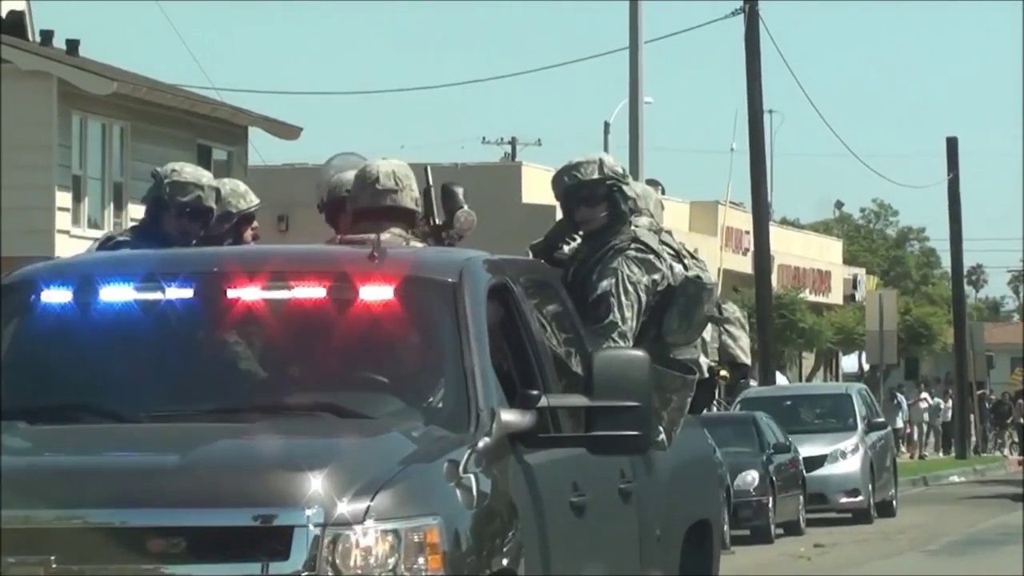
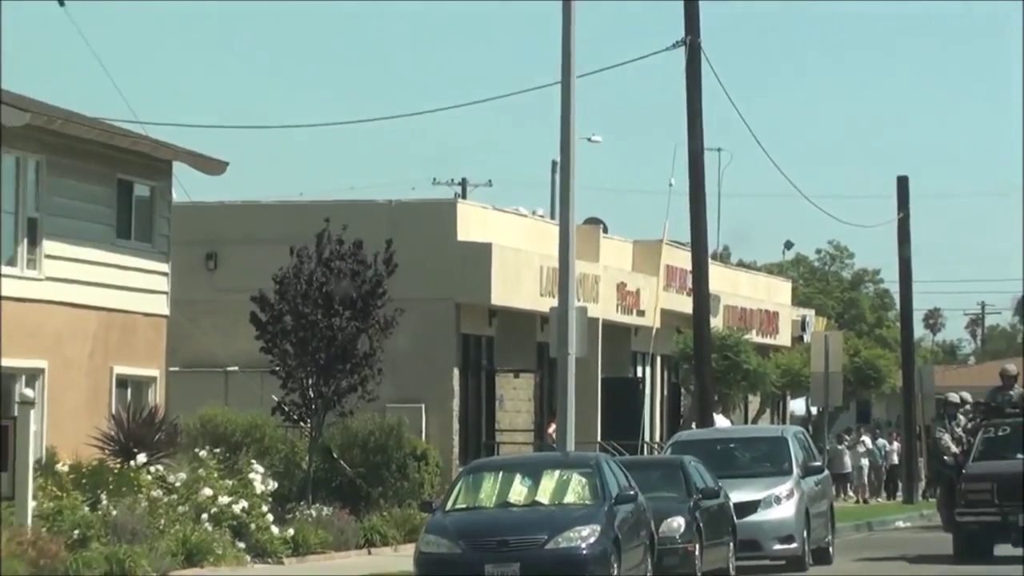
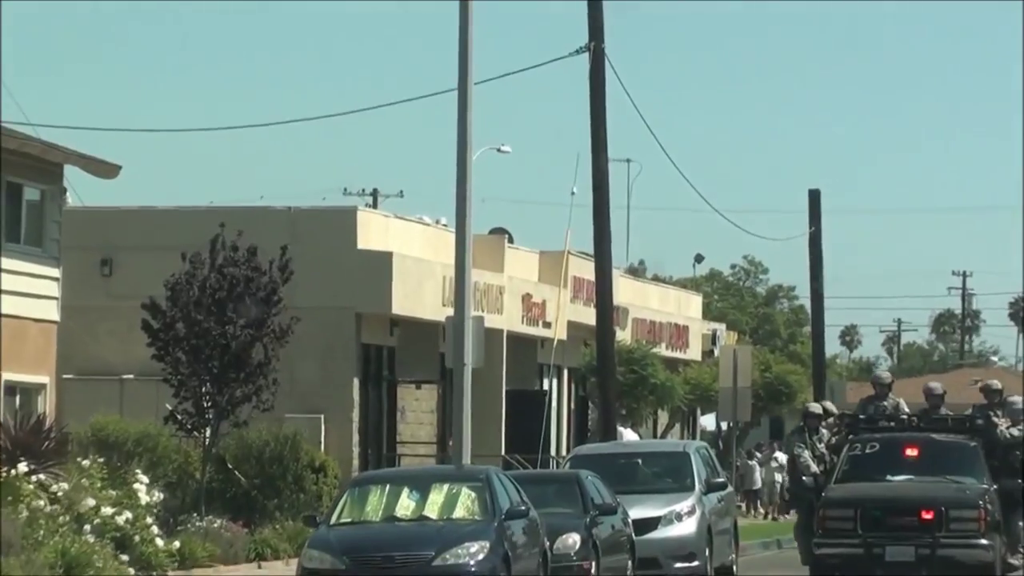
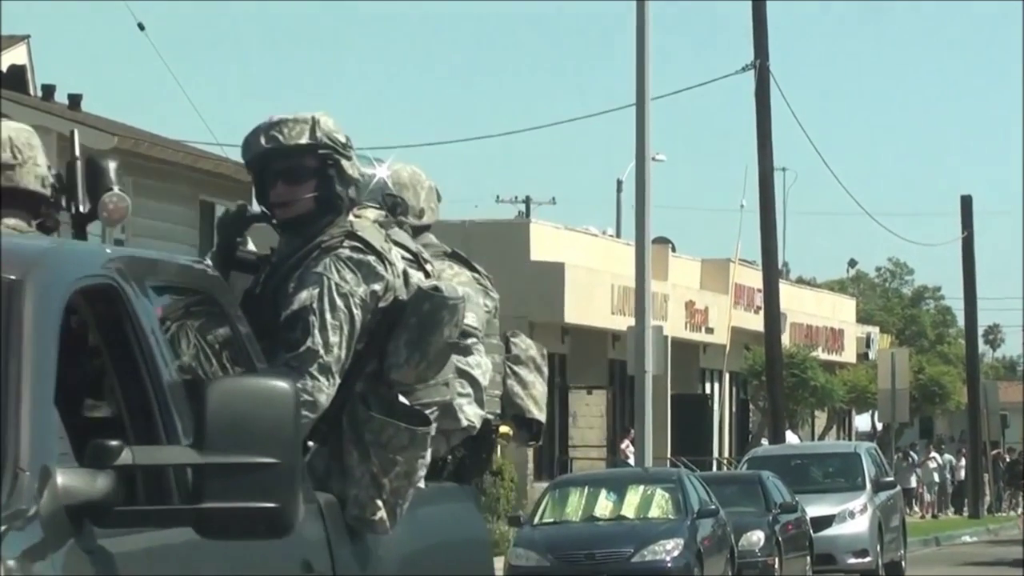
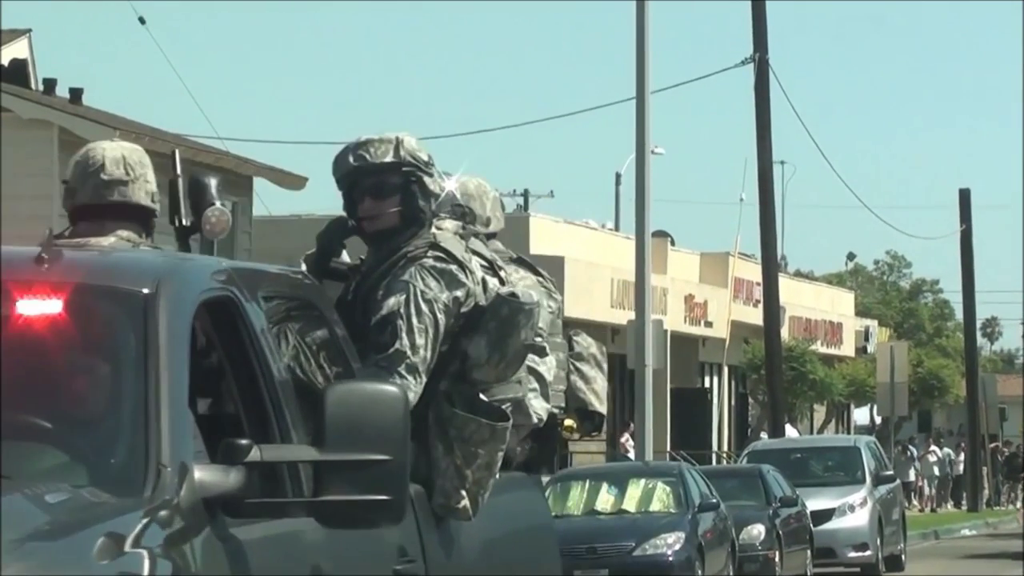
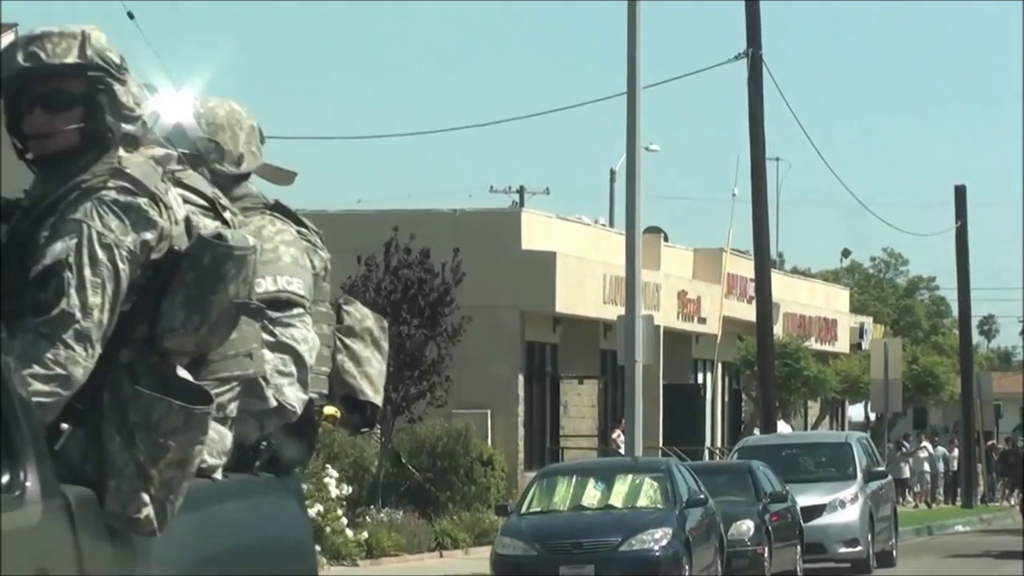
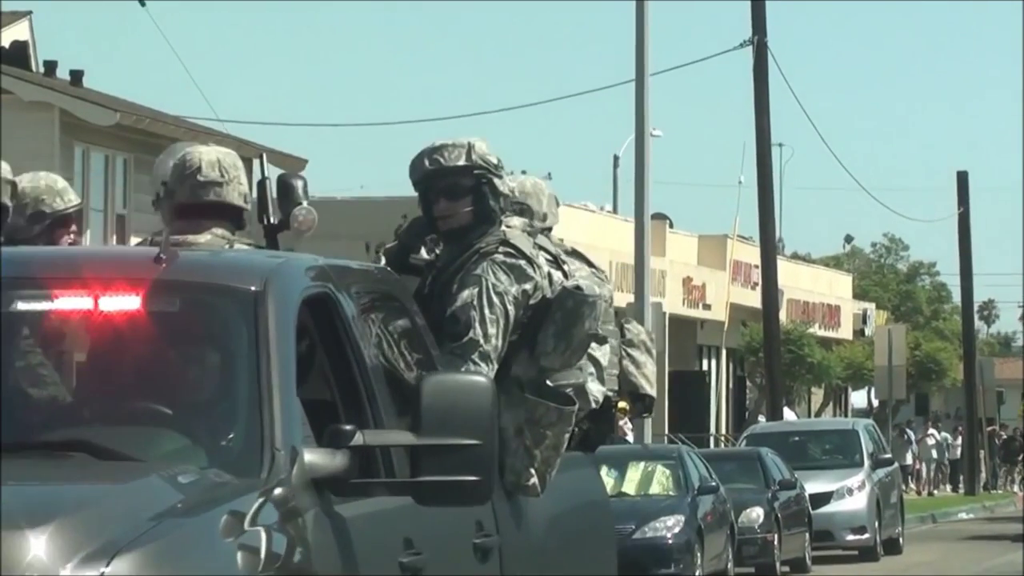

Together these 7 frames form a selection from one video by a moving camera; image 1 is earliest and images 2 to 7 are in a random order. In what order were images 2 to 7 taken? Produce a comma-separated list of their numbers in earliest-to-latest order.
7, 5, 4, 6, 2, 3
